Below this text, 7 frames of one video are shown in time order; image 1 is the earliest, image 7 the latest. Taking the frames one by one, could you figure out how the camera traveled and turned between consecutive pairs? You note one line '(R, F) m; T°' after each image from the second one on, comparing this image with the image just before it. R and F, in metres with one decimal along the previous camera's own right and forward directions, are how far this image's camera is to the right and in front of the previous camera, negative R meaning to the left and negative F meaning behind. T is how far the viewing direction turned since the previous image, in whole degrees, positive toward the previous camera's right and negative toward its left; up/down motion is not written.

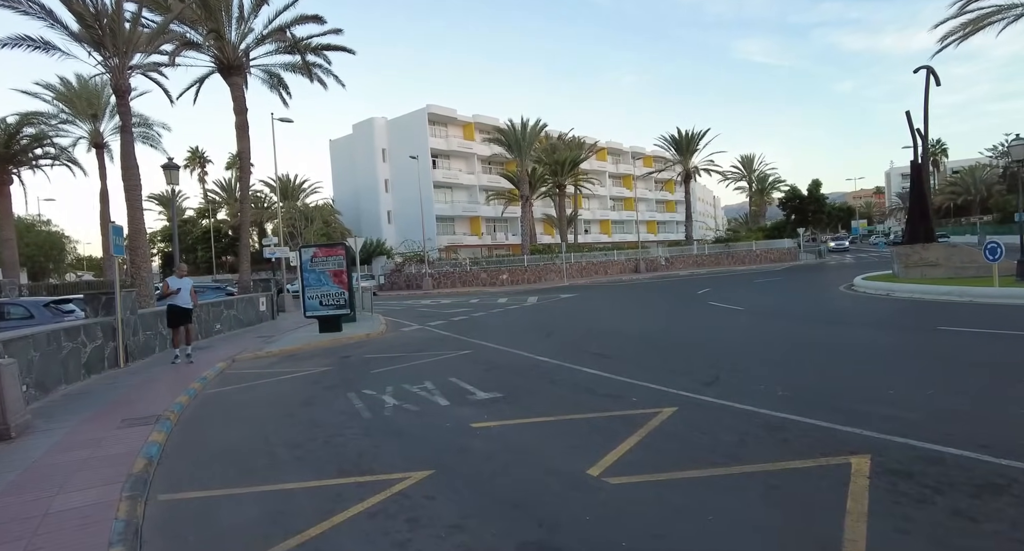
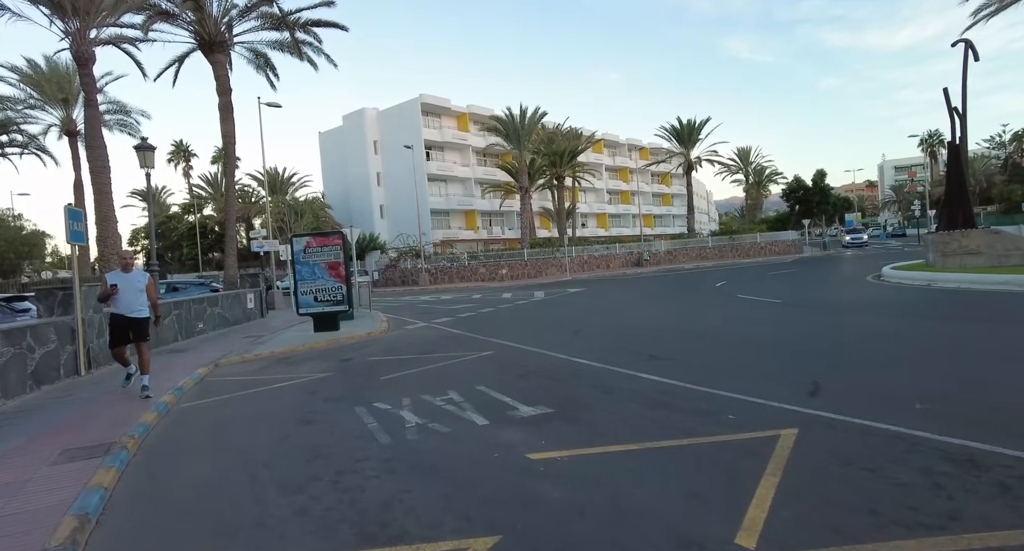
(-0.7, +1.6) m; +1°
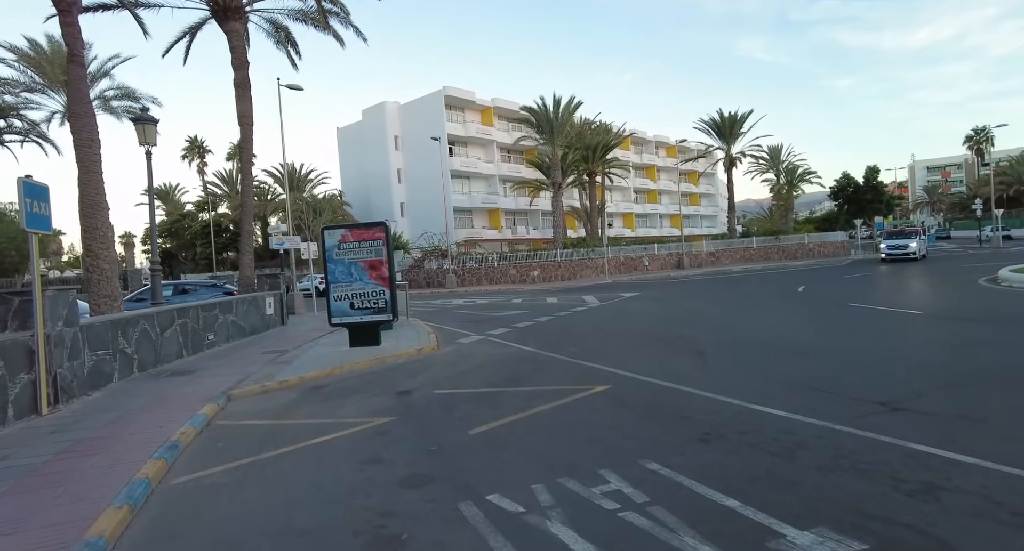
(-1.5, +2.9) m; -1°
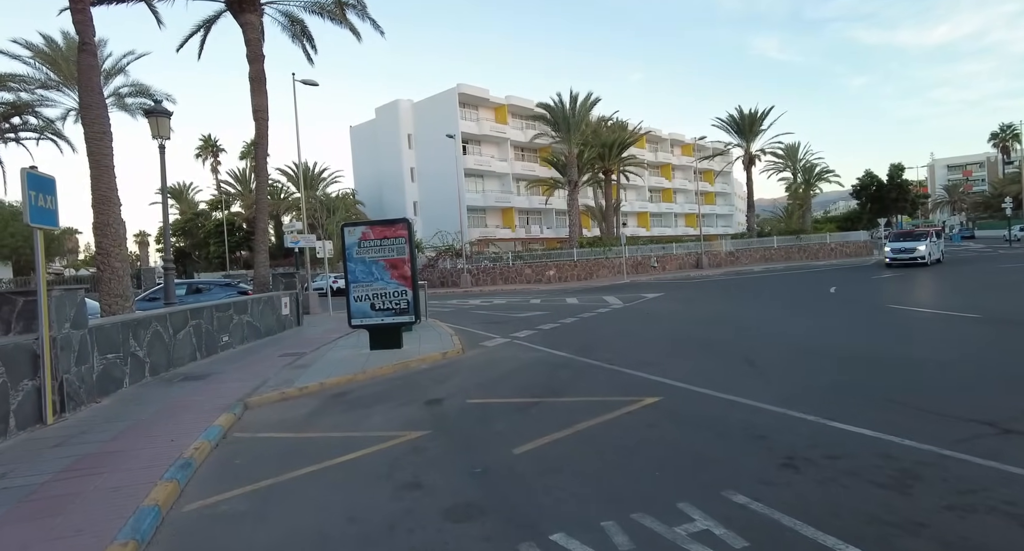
(-0.4, +0.6) m; -1°
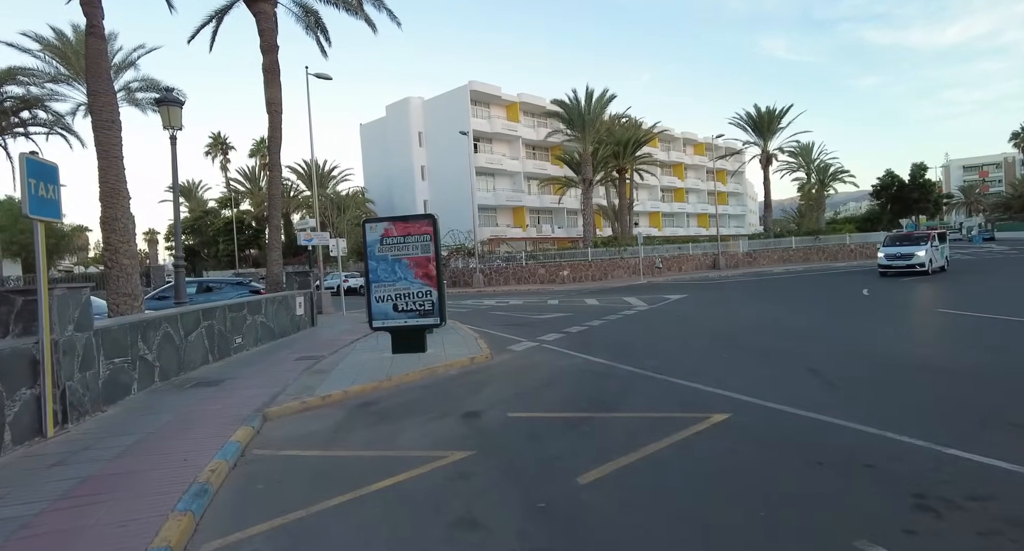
(-0.5, +0.7) m; -1°
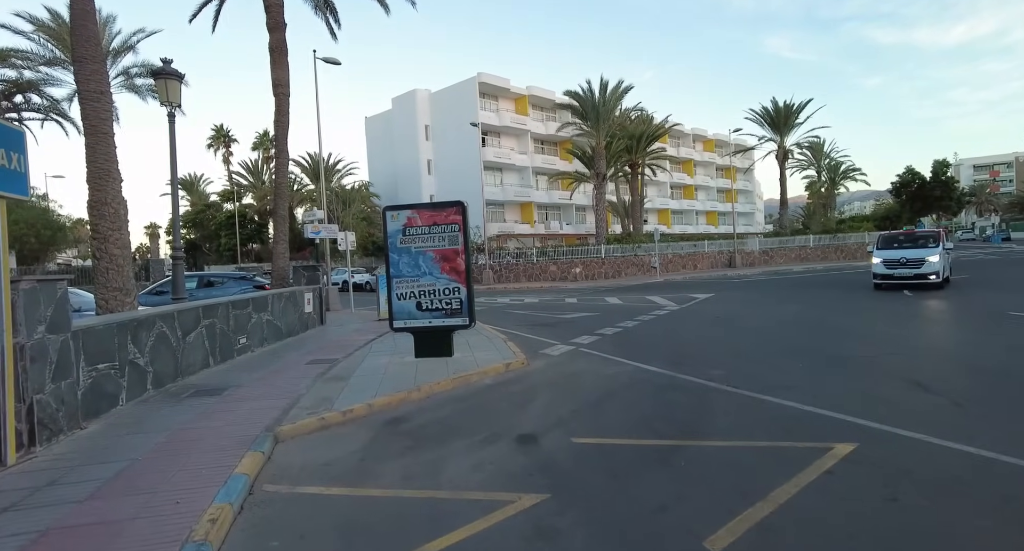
(-0.6, +1.2) m; 0°
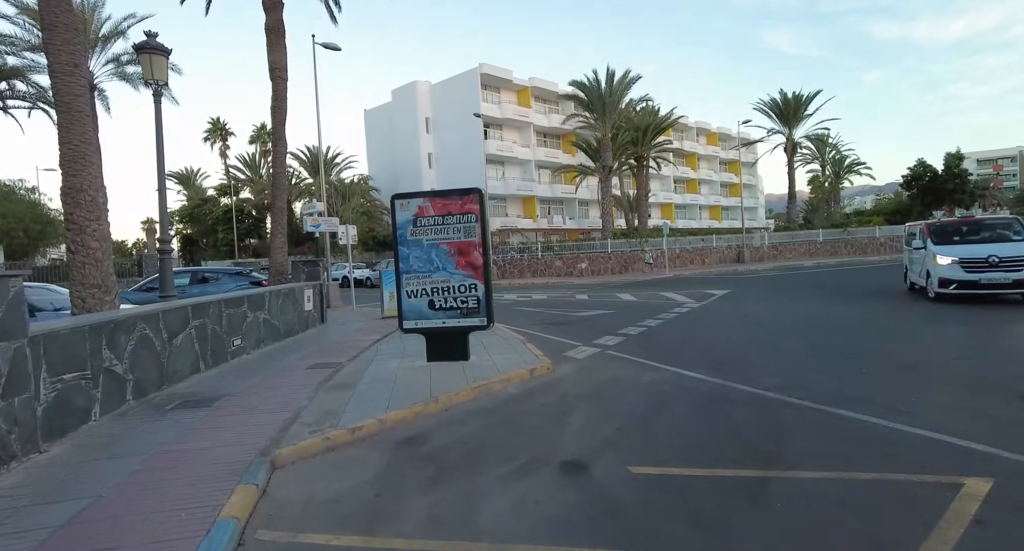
(-0.4, +0.9) m; 0°
